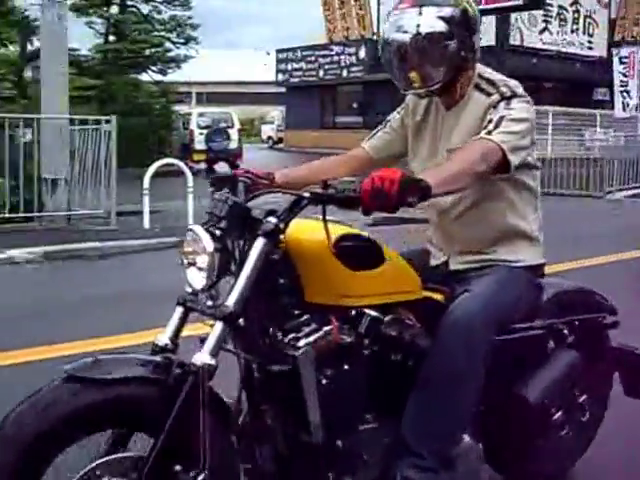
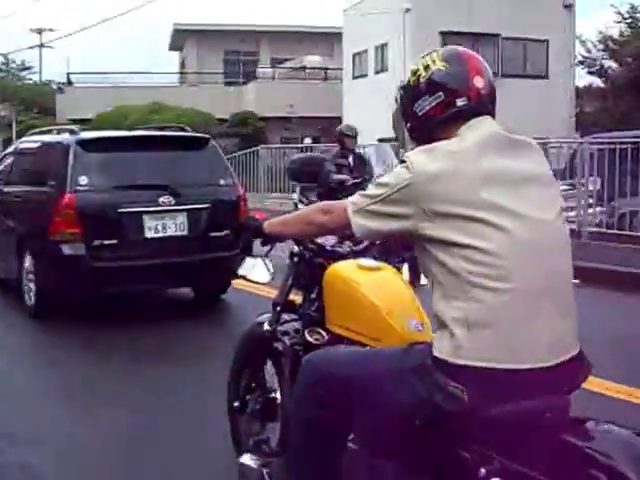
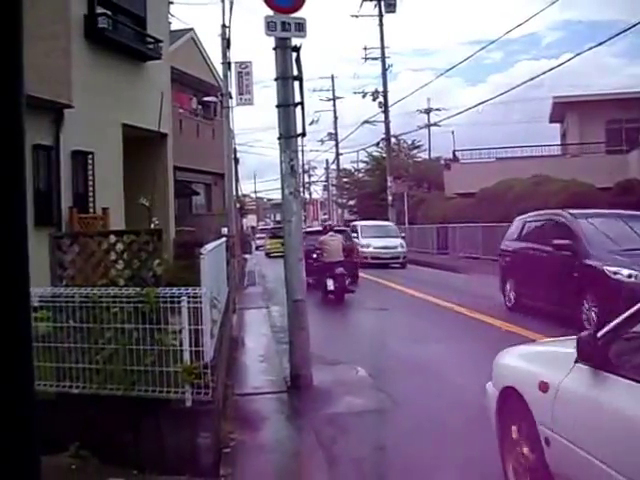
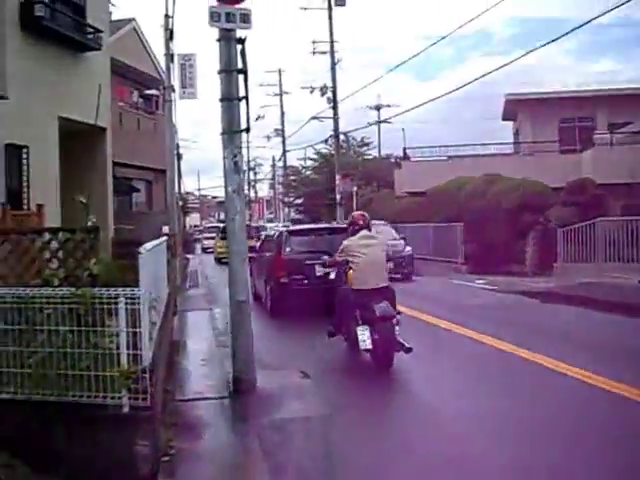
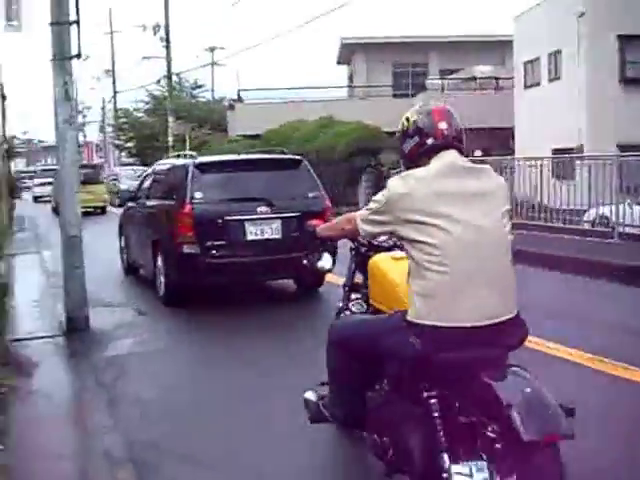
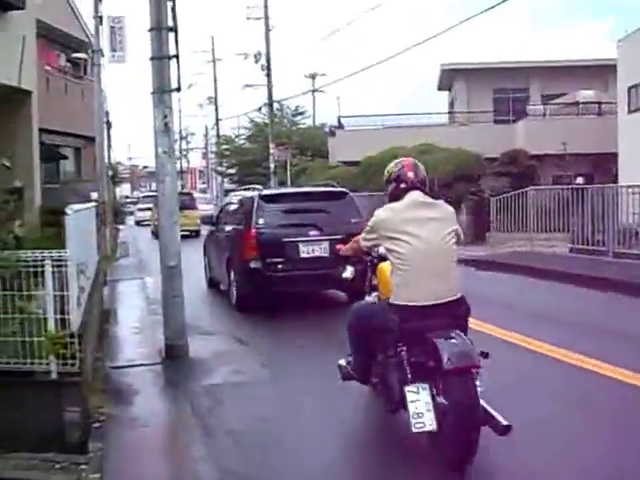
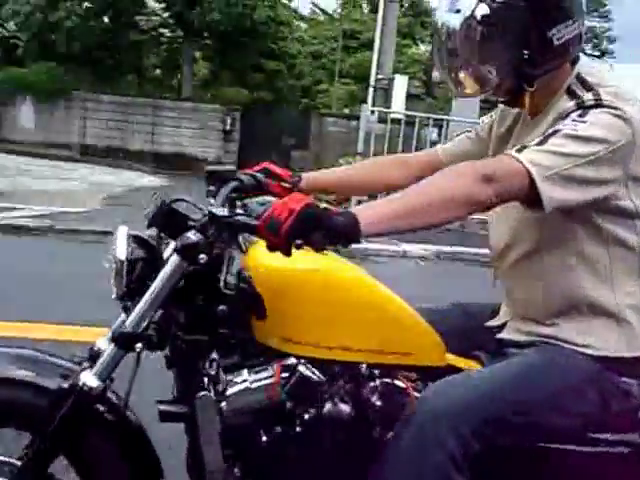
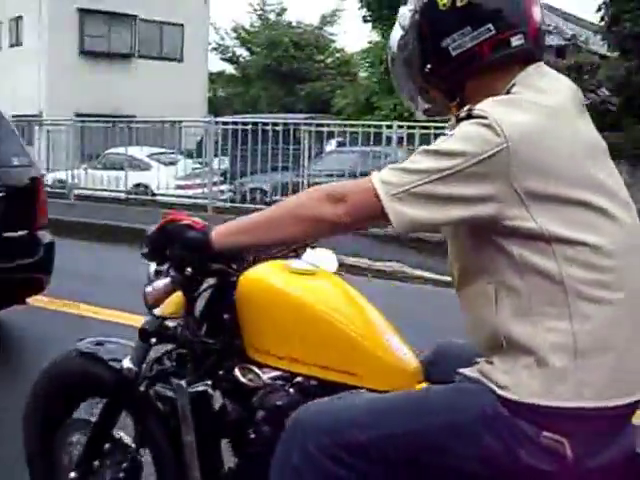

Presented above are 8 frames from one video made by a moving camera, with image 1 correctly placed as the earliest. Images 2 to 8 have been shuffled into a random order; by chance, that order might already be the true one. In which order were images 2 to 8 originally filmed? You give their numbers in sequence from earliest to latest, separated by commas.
7, 8, 2, 5, 6, 4, 3
